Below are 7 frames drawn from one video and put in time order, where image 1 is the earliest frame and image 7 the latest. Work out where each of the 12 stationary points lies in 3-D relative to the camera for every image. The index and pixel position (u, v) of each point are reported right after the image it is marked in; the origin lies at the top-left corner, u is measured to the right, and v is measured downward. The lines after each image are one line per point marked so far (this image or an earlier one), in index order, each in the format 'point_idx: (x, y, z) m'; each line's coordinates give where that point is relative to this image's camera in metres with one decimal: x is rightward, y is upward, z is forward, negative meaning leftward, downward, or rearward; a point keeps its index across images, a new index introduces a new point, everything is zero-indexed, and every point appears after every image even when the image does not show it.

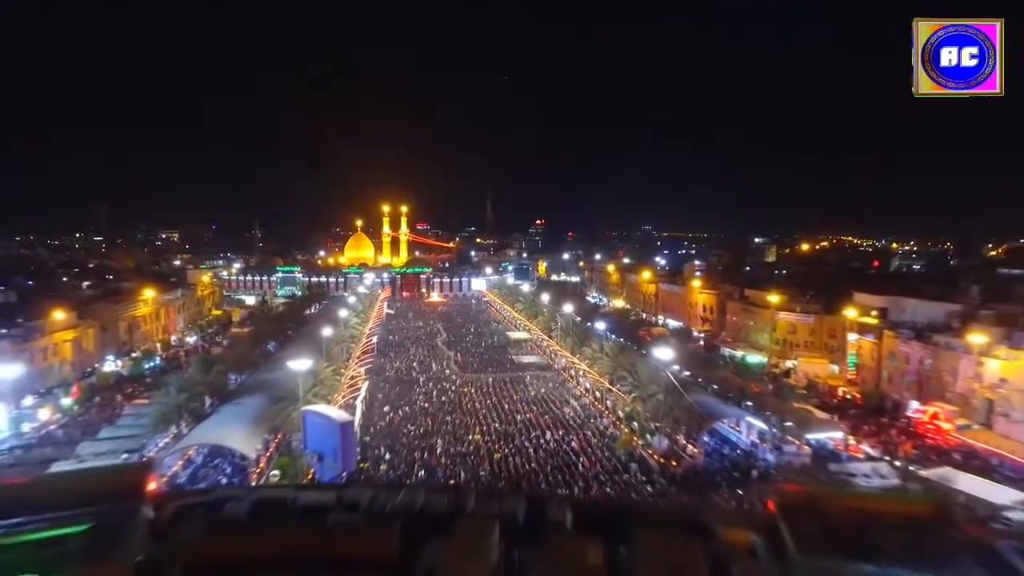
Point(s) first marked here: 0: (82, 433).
0: (-8.2, -2.5, +9.2) m
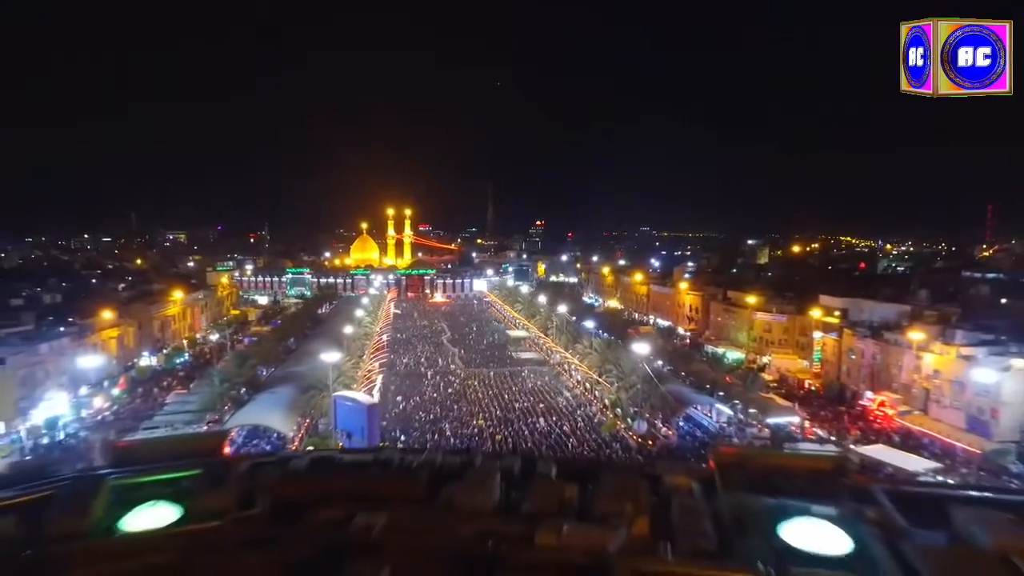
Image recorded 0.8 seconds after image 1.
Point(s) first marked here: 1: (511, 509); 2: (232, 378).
0: (-8.2, -2.6, +10.5) m
1: (0.0, -2.1, +4.3) m
2: (-6.5, -2.1, +11.2) m
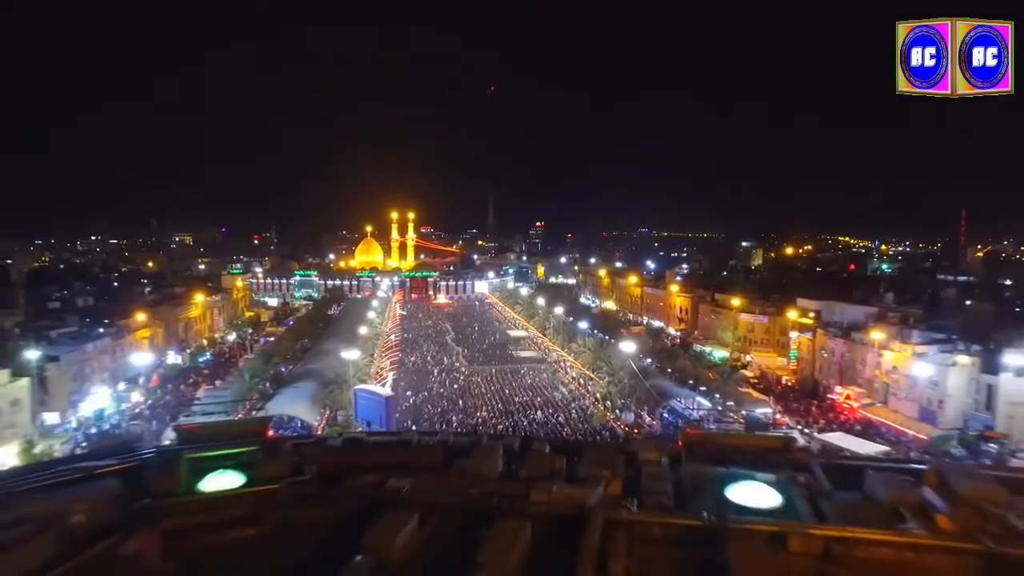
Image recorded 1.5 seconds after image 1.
0: (-8.2, -2.7, +11.5) m
1: (0.0, -2.2, +5.4) m
2: (-6.5, -2.2, +12.3) m
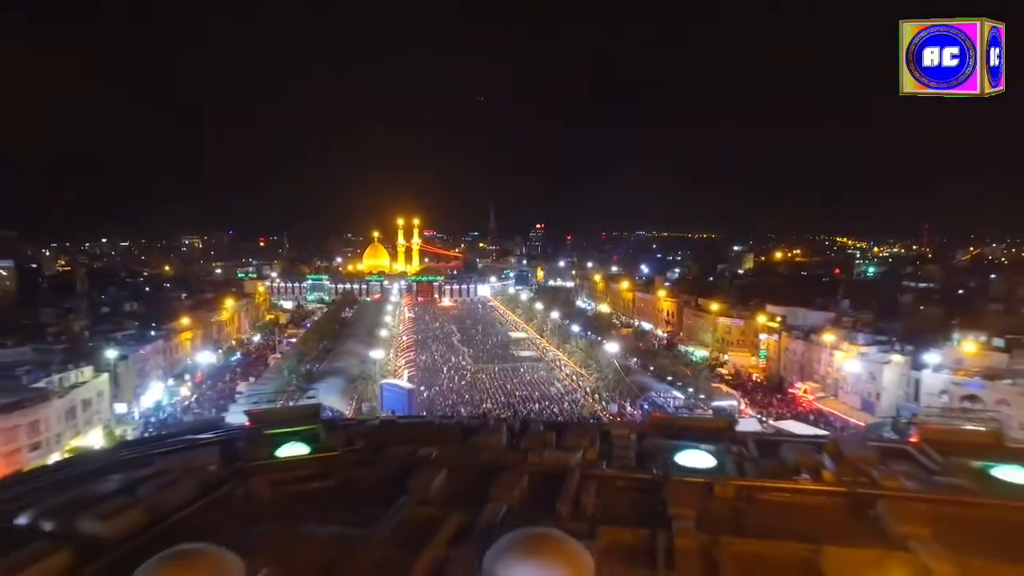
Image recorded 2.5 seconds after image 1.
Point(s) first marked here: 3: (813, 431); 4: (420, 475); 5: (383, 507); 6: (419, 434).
0: (-8.1, -2.9, +13.2) m
1: (0.0, -2.4, +7.1) m
2: (-6.4, -2.5, +14.0) m
3: (+6.9, -3.1, +10.6) m
4: (-1.2, -2.4, +6.1) m
5: (-1.5, -2.6, +5.6) m
6: (-1.5, -2.3, +7.6) m
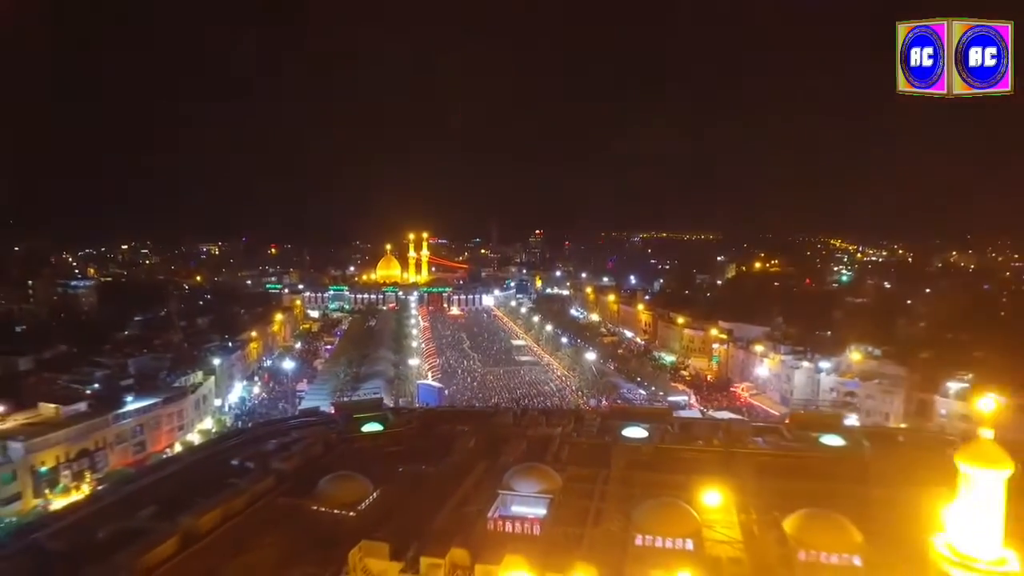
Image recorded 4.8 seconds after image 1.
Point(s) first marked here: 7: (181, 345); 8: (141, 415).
0: (-8.1, -3.7, +16.9) m
1: (+0.1, -3.2, +10.7) m
2: (-6.3, -3.2, +17.7) m
3: (+7.0, -3.8, +14.3) m
4: (-1.1, -3.2, +9.8) m
5: (-1.4, -3.4, +9.3) m
6: (-1.4, -3.1, +11.2) m
7: (-11.9, -2.1, +16.9) m
8: (-9.0, -3.1, +11.4) m
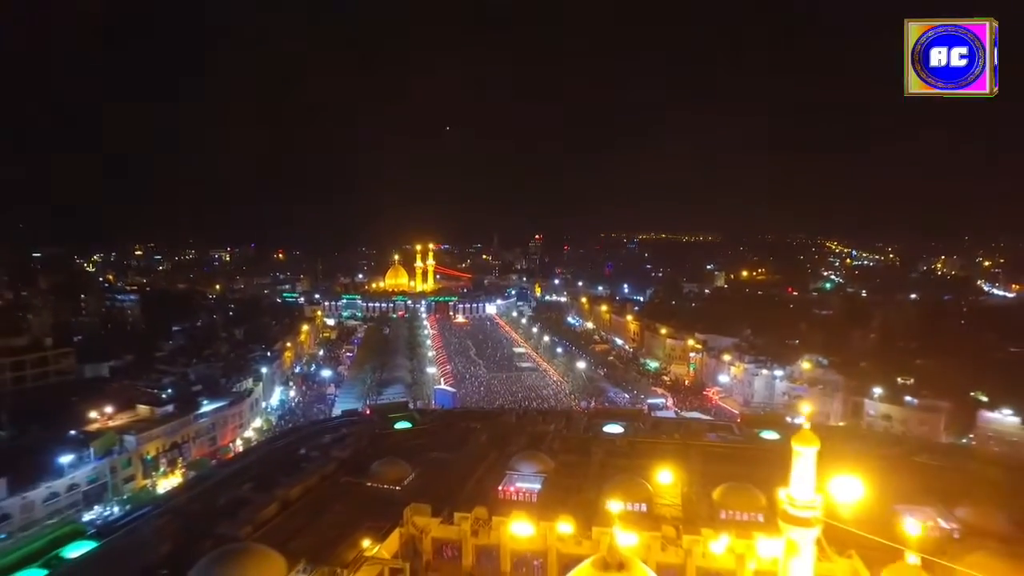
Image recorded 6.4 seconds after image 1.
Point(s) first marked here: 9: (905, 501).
0: (-8.0, -4.4, +19.5) m
1: (+0.2, -3.9, +13.3) m
2: (-6.2, -3.9, +20.3) m
3: (+7.1, -4.6, +16.9) m
4: (-1.0, -3.9, +12.4) m
5: (-1.4, -4.1, +11.9) m
6: (-1.3, -3.8, +13.8) m
7: (-11.8, -2.8, +19.5) m
8: (-9.0, -3.8, +14.0) m
9: (+7.5, -4.1, +8.9) m
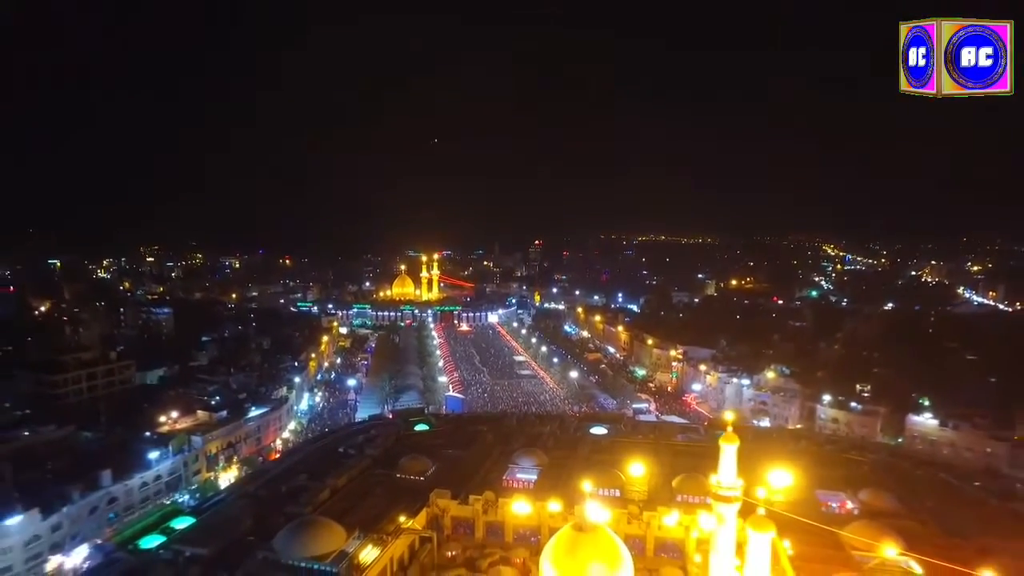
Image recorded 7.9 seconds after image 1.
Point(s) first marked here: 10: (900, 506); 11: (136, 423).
0: (-7.9, -5.2, +21.9) m
1: (+0.2, -4.6, +15.8) m
2: (-6.2, -4.7, +22.7) m
3: (+7.2, -5.3, +19.3) m
4: (-1.0, -4.7, +14.8) m
5: (-1.3, -4.9, +14.3) m
6: (-1.3, -4.6, +16.2) m
7: (-11.8, -3.6, +22.0) m
8: (-8.9, -4.6, +16.4) m
9: (+7.5, -4.8, +11.3) m
10: (+8.7, -4.9, +10.5) m
11: (-12.2, -4.4, +15.1) m
